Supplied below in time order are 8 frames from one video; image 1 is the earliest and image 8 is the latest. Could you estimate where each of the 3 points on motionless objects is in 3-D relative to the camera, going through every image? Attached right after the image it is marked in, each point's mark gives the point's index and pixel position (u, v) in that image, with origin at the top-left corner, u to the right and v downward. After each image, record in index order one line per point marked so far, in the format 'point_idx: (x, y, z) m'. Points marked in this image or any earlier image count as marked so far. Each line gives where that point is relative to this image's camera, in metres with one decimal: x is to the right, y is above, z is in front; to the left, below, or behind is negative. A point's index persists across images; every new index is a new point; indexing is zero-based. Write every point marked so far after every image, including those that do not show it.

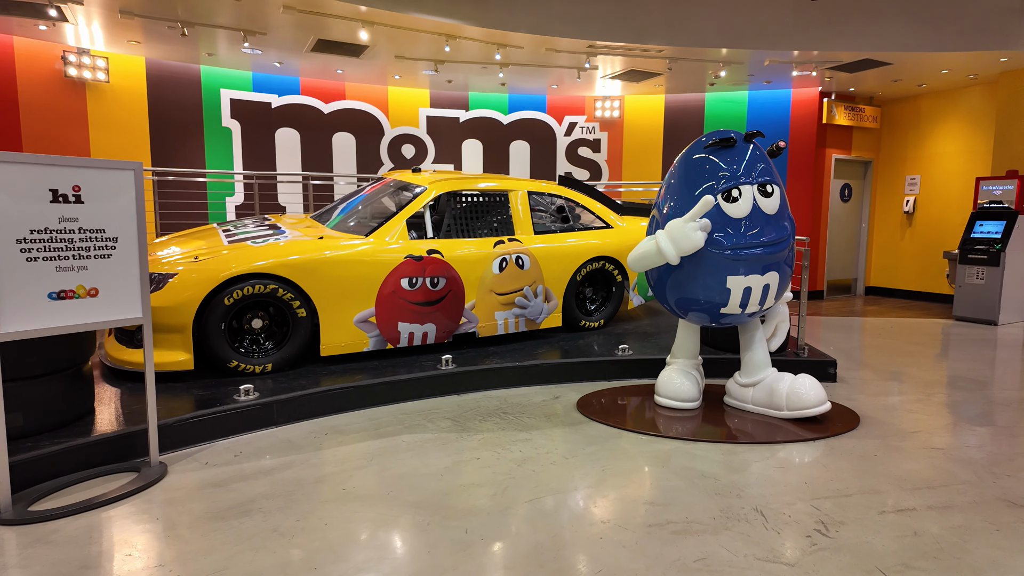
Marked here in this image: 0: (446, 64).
0: (-0.8, +2.5, +6.6) m
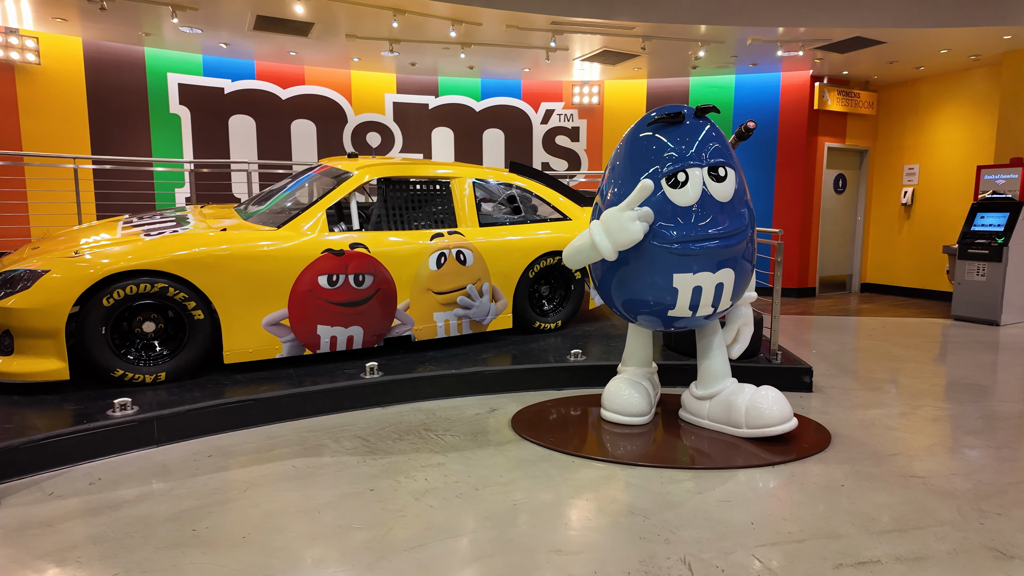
0: (-1.2, +2.6, +6.2) m
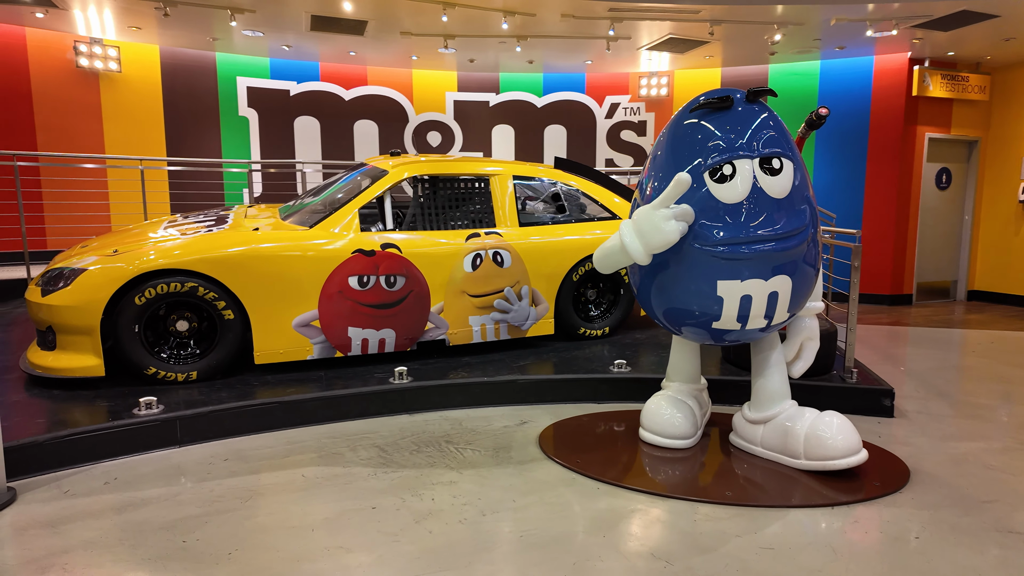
0: (-0.6, +2.5, +6.1) m
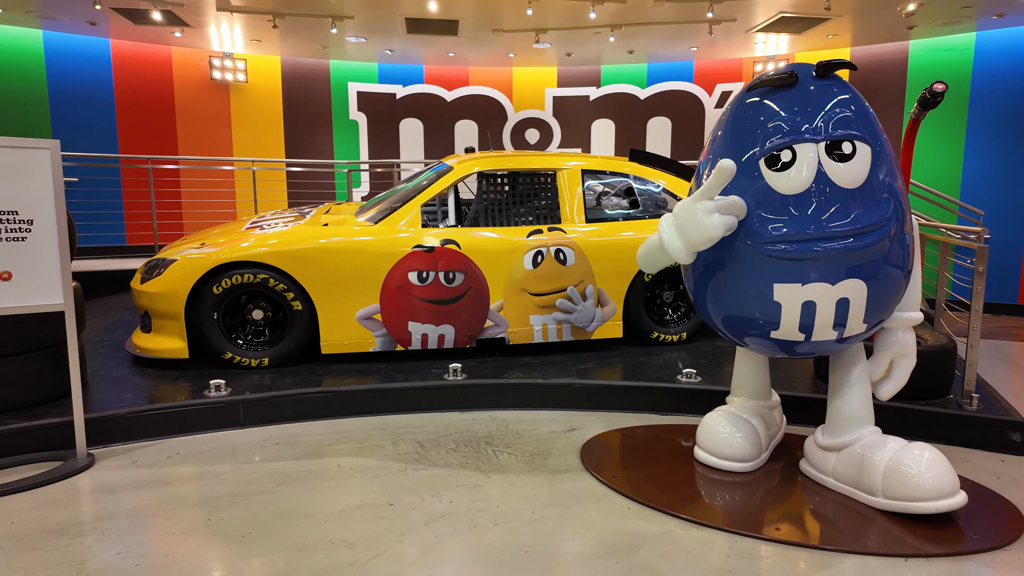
0: (+0.4, +2.6, +6.0) m
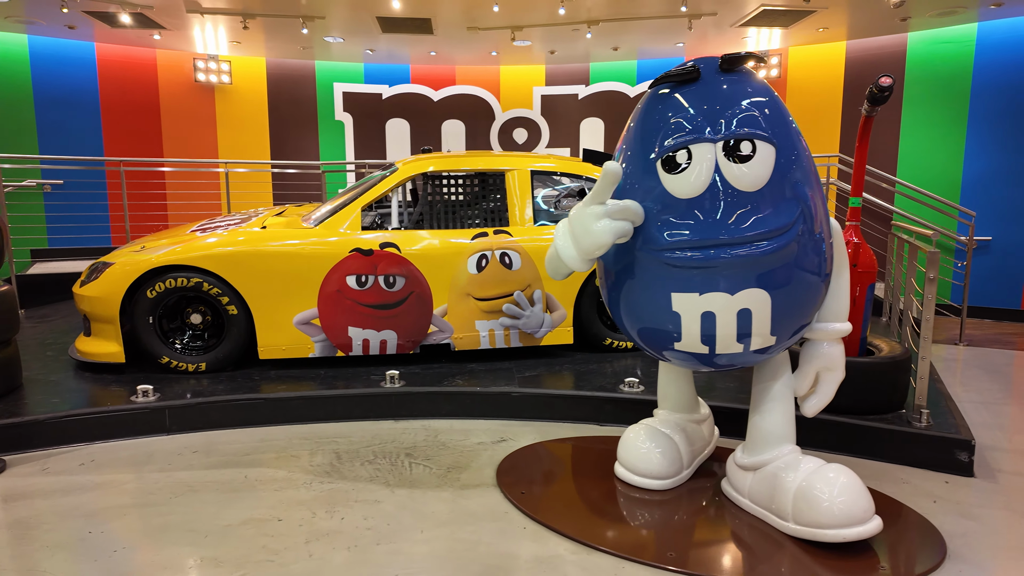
0: (+0.2, +2.5, +5.9) m
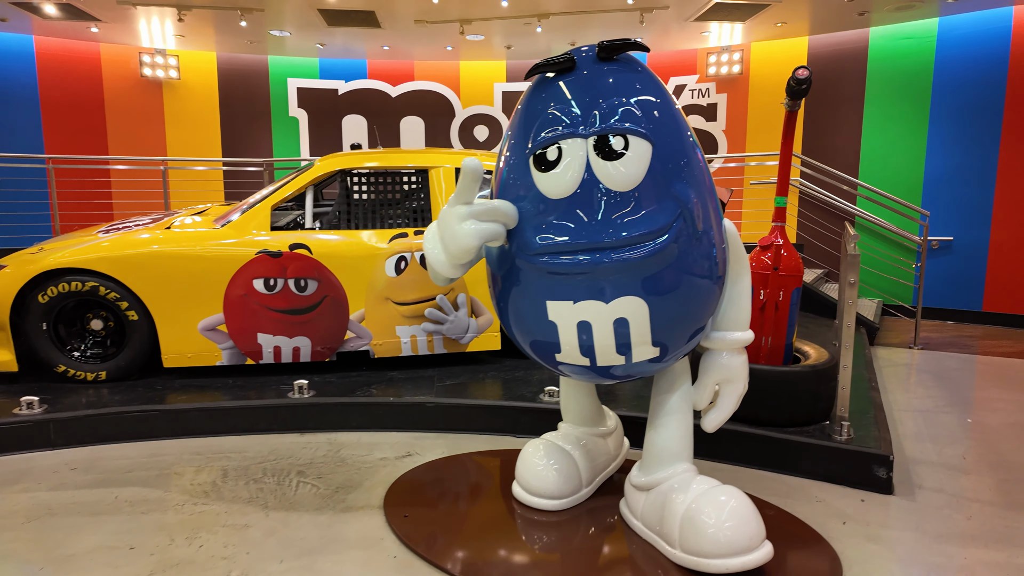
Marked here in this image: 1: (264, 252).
0: (-0.3, +2.5, +5.7) m
1: (-1.3, +0.2, +3.1) m
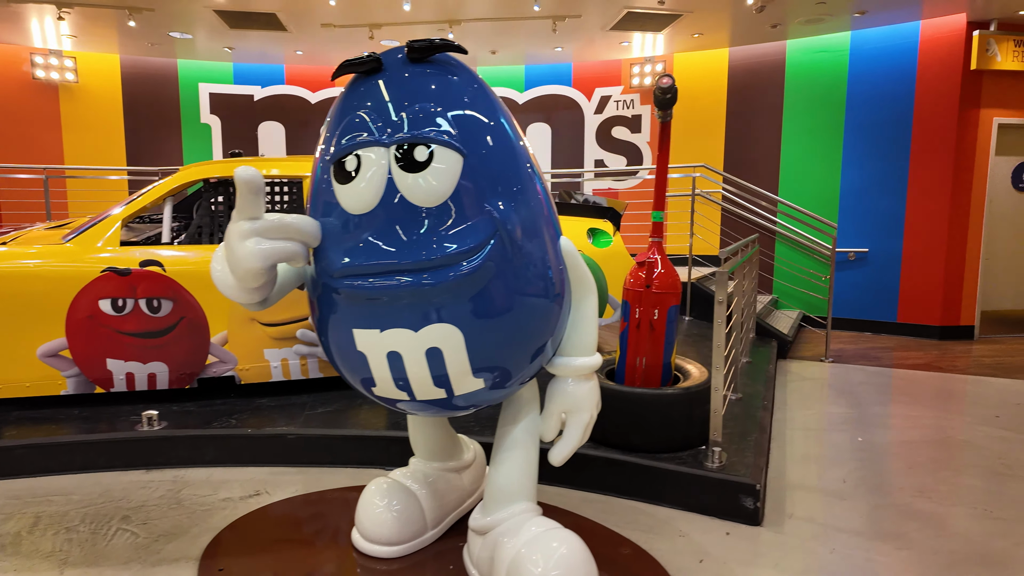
0: (-1.0, +2.4, +5.5) m
1: (-1.9, +0.1, +2.8) m
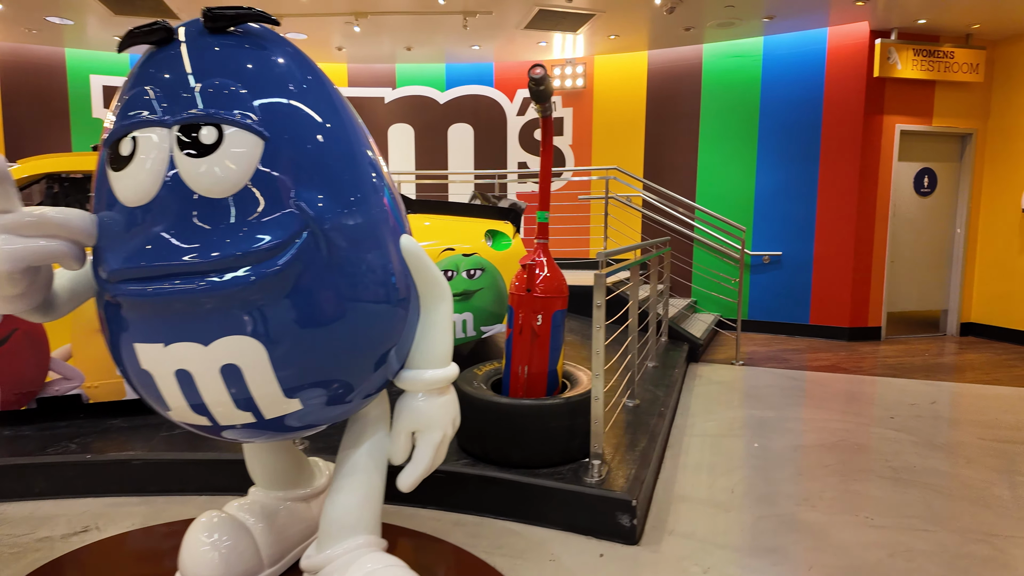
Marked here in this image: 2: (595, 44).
0: (-1.8, +2.3, +5.2) m
1: (-2.4, 0.0, +2.5) m
2: (+0.8, +2.3, +5.7) m
